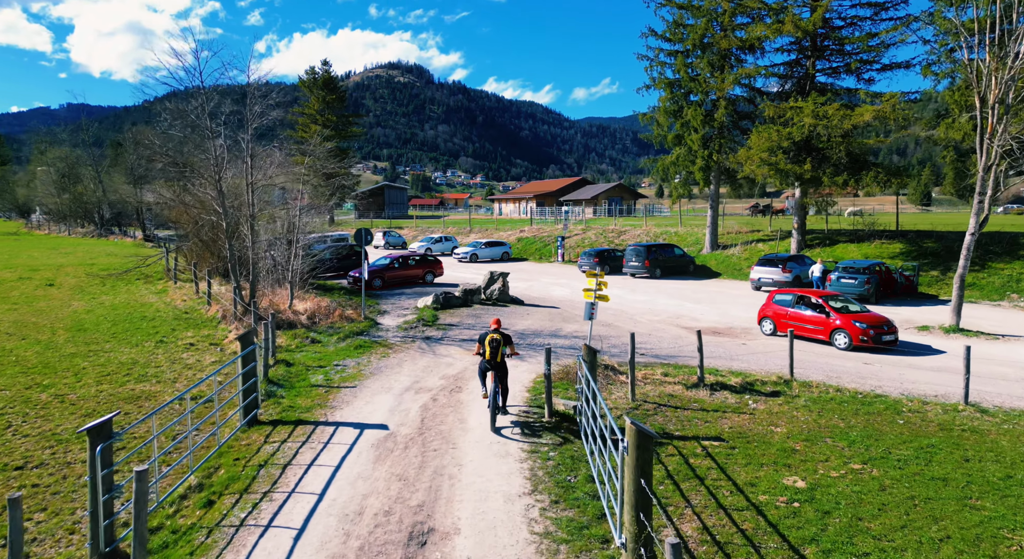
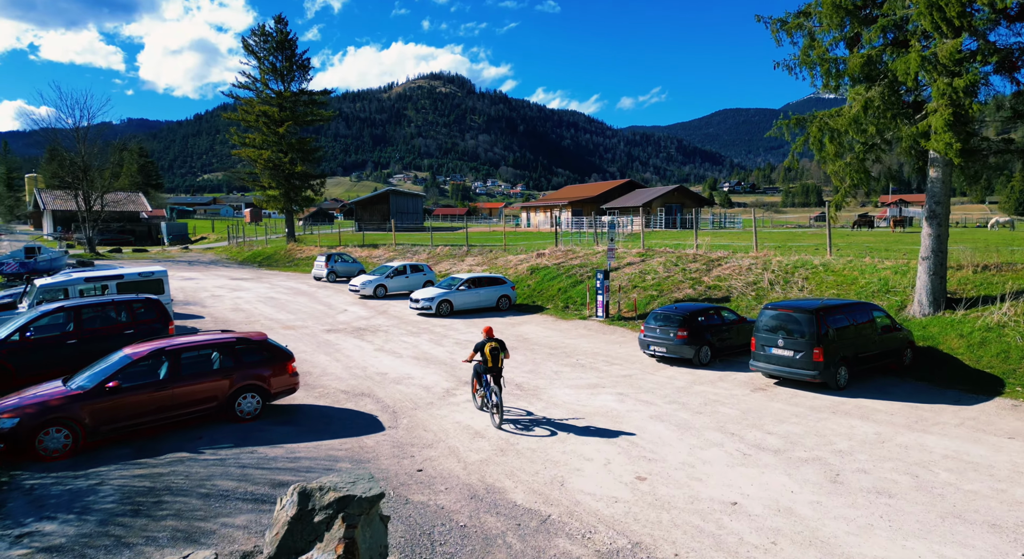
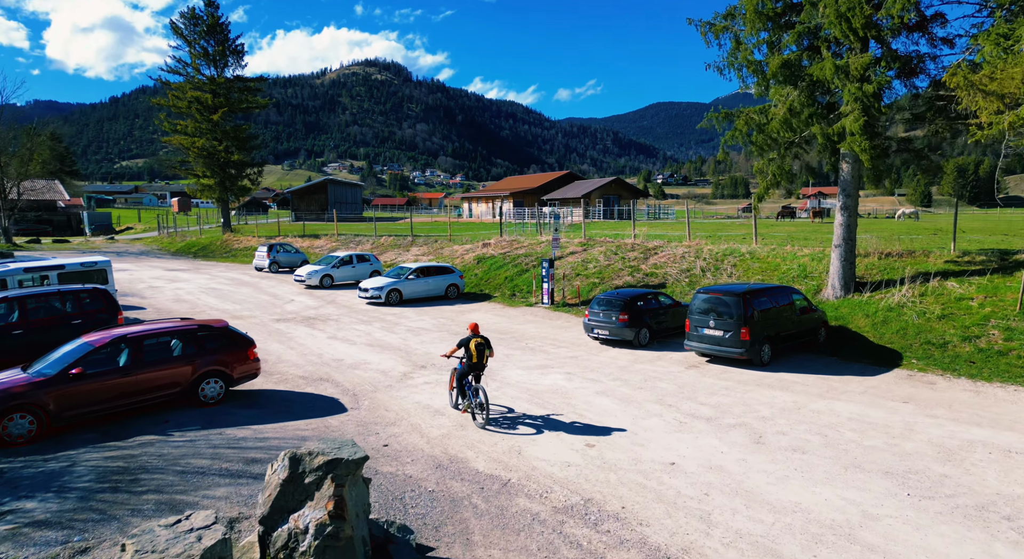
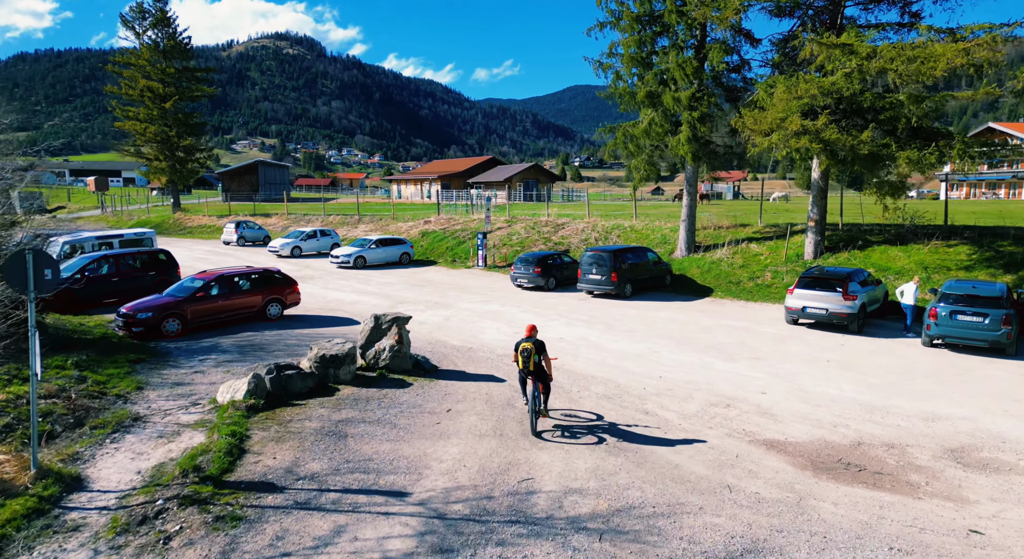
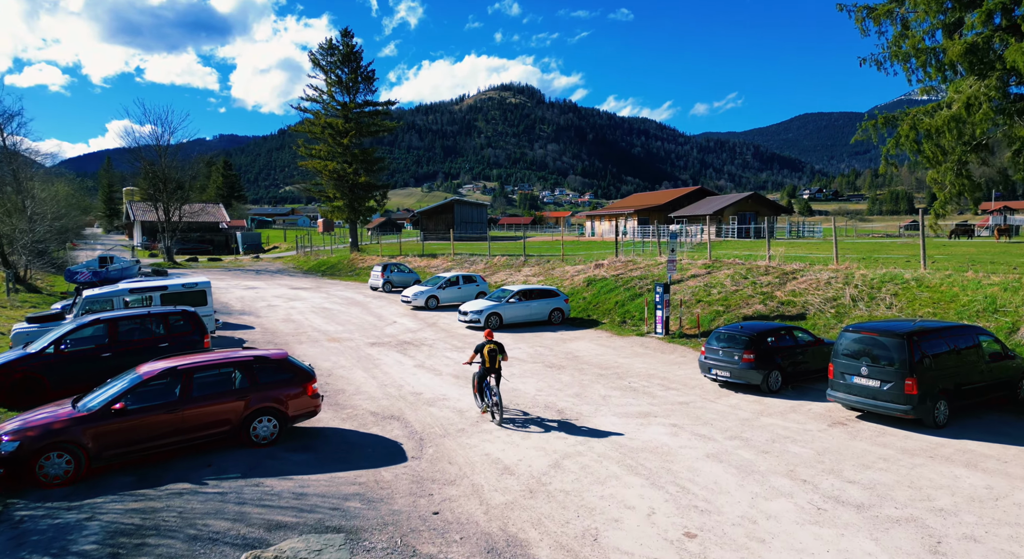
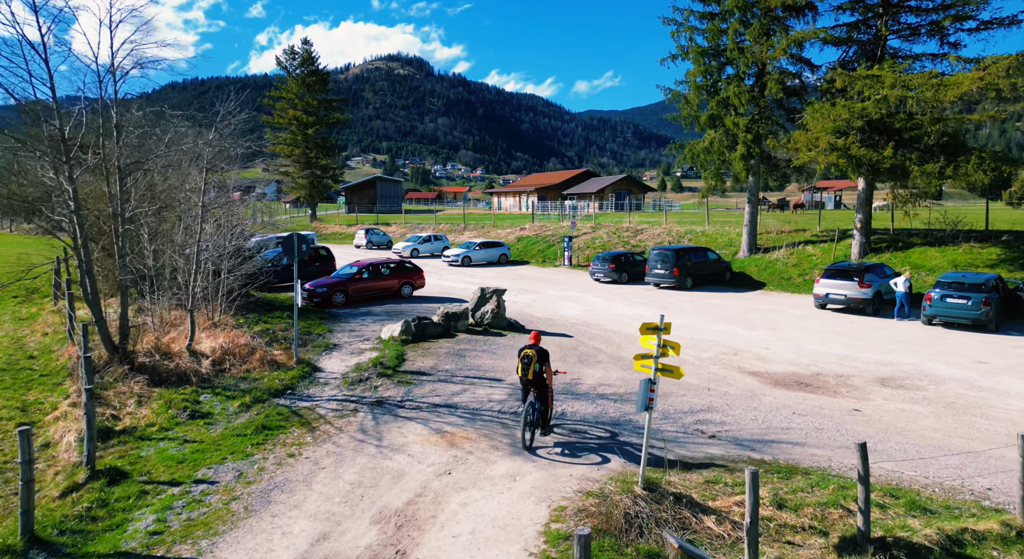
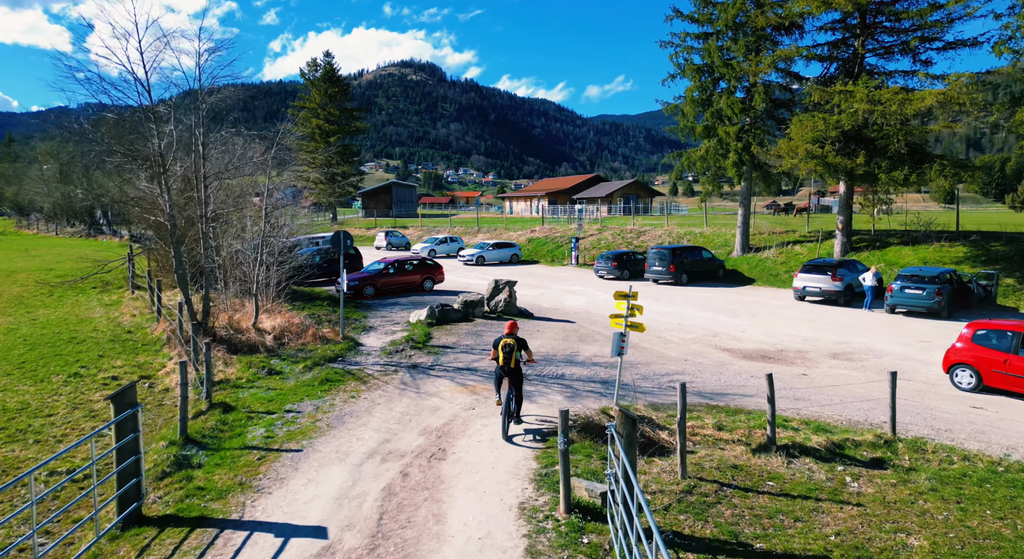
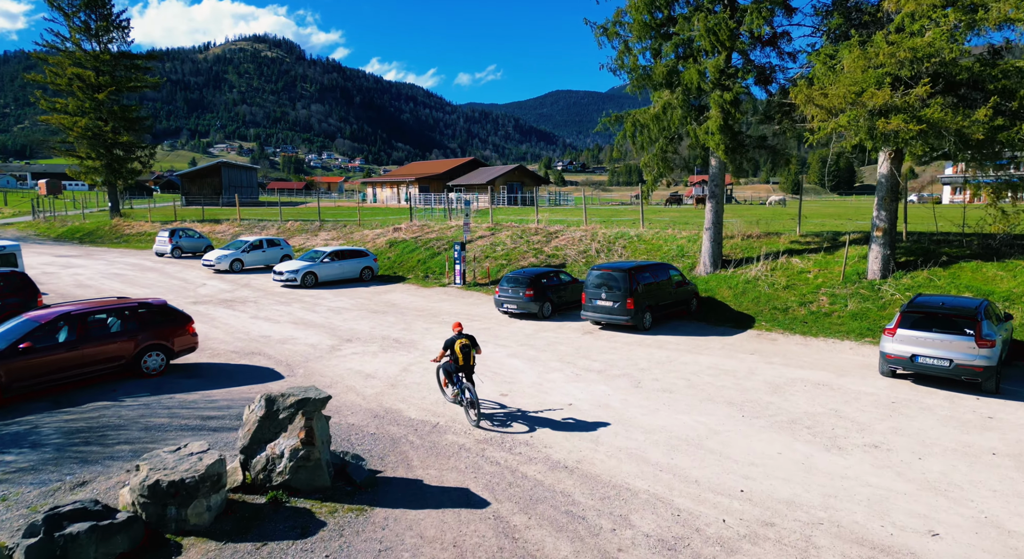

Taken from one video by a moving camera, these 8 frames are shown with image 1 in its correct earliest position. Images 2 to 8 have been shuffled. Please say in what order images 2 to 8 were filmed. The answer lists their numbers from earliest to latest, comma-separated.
7, 6, 4, 8, 3, 2, 5
